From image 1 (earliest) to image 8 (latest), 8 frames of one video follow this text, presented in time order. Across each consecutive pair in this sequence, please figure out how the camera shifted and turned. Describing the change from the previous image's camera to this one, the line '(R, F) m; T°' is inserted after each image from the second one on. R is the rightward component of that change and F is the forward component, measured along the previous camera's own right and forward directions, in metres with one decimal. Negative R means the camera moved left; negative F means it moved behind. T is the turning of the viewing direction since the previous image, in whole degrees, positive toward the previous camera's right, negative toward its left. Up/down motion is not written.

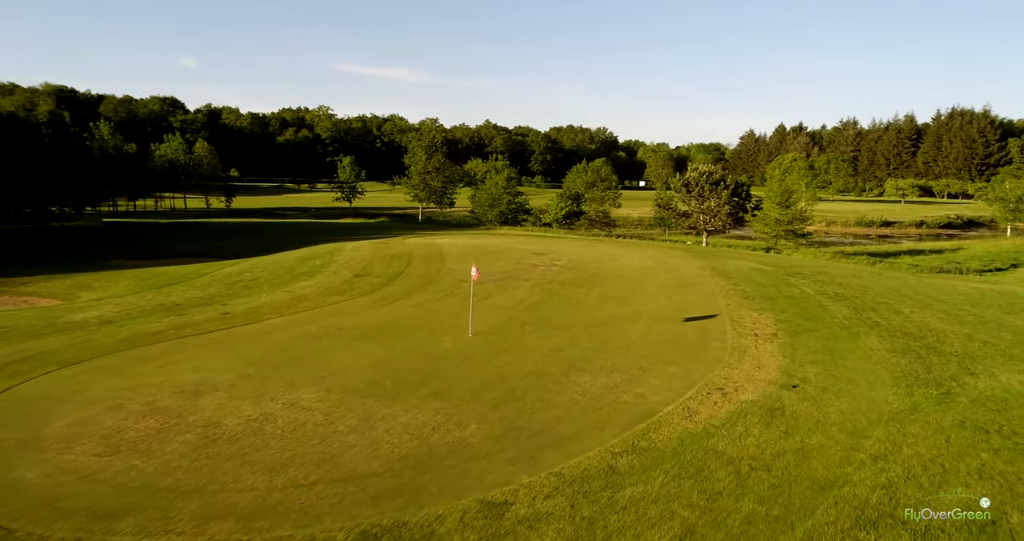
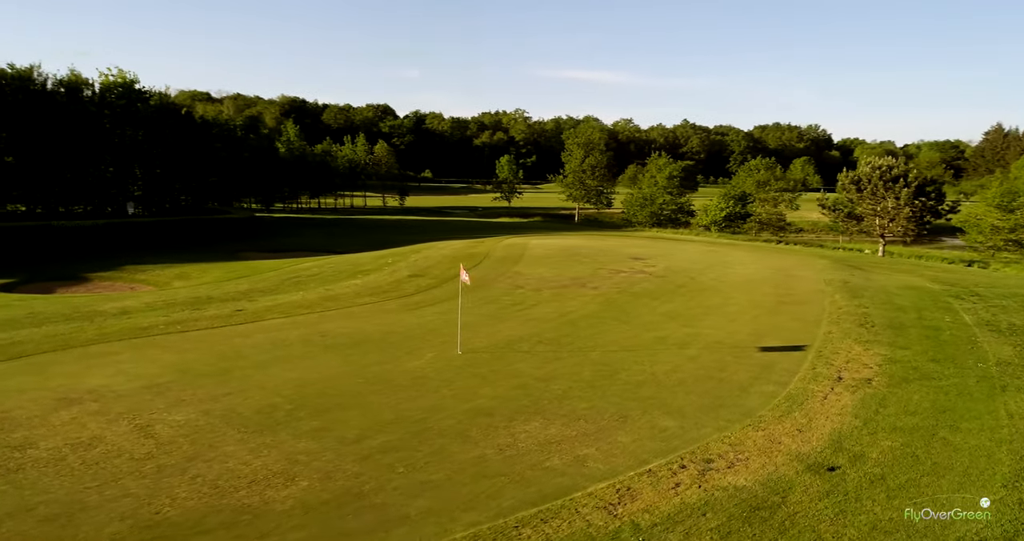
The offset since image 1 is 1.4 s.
(+3.8, +3.8) m; -16°
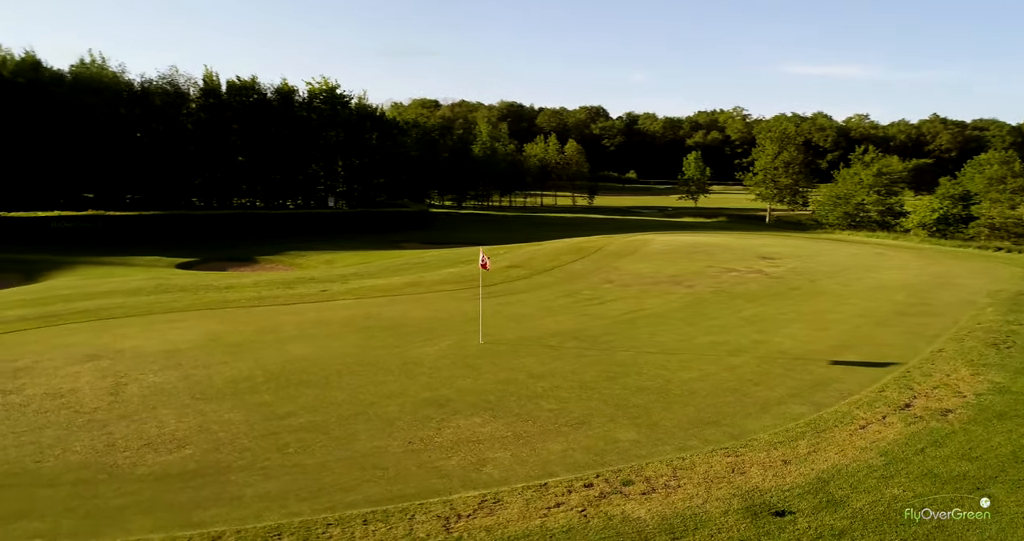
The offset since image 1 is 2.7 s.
(+3.4, +1.5) m; -17°
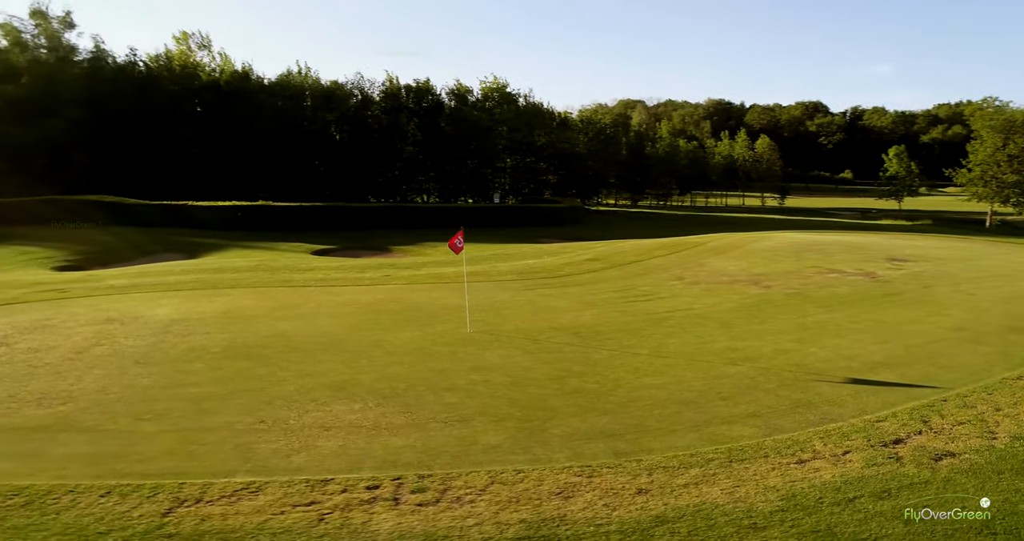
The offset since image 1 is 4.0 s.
(+3.6, +1.6) m; -17°
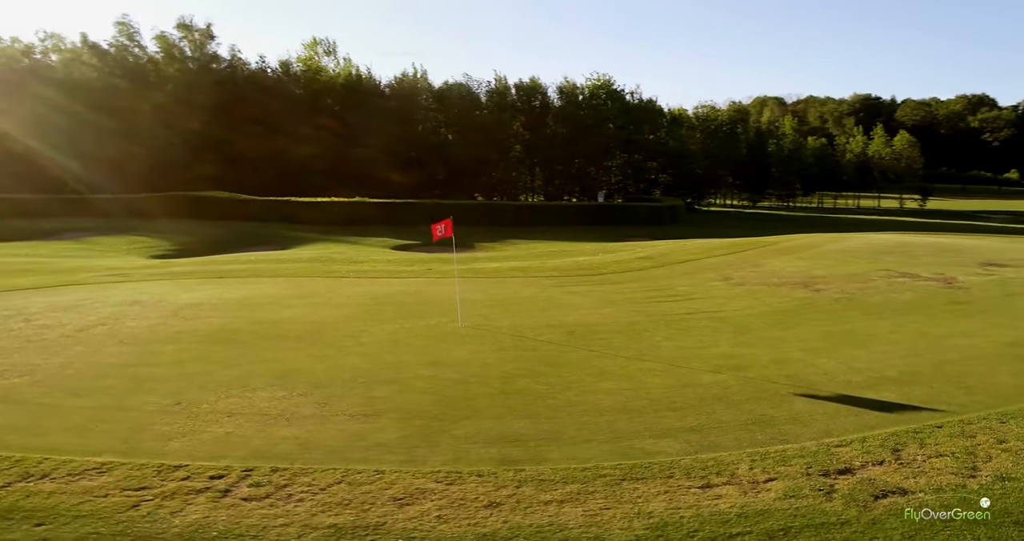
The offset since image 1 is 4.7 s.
(+2.2, +0.8) m; -10°
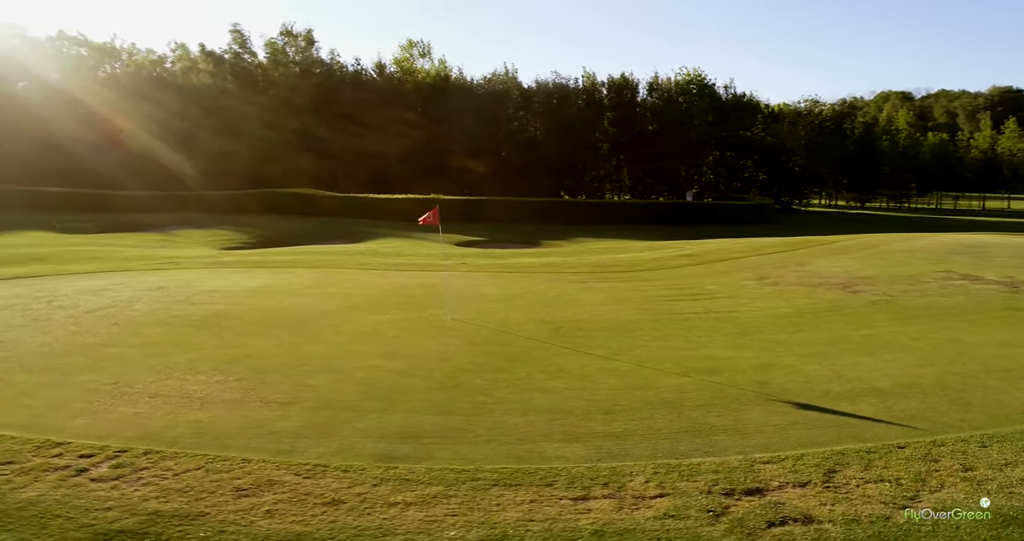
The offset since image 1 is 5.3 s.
(+1.8, +0.6) m; -9°
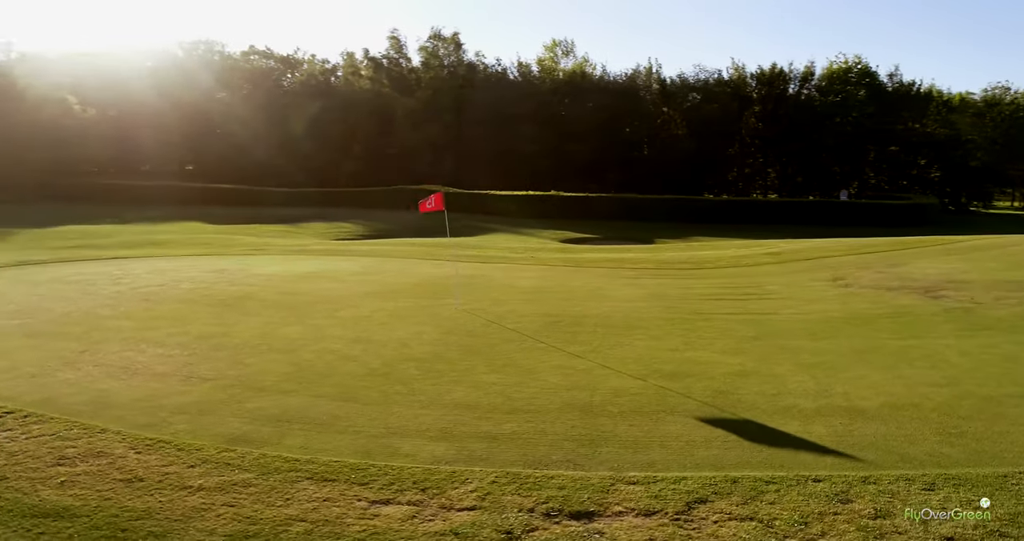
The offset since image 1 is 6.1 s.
(+2.3, +0.9) m; -13°
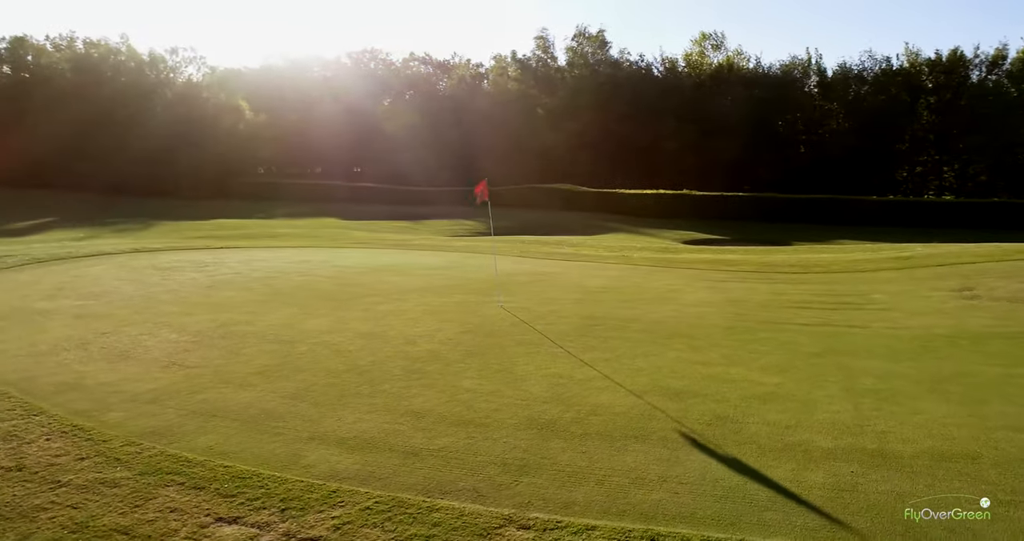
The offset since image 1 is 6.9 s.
(+1.5, +1.0) m; -12°
